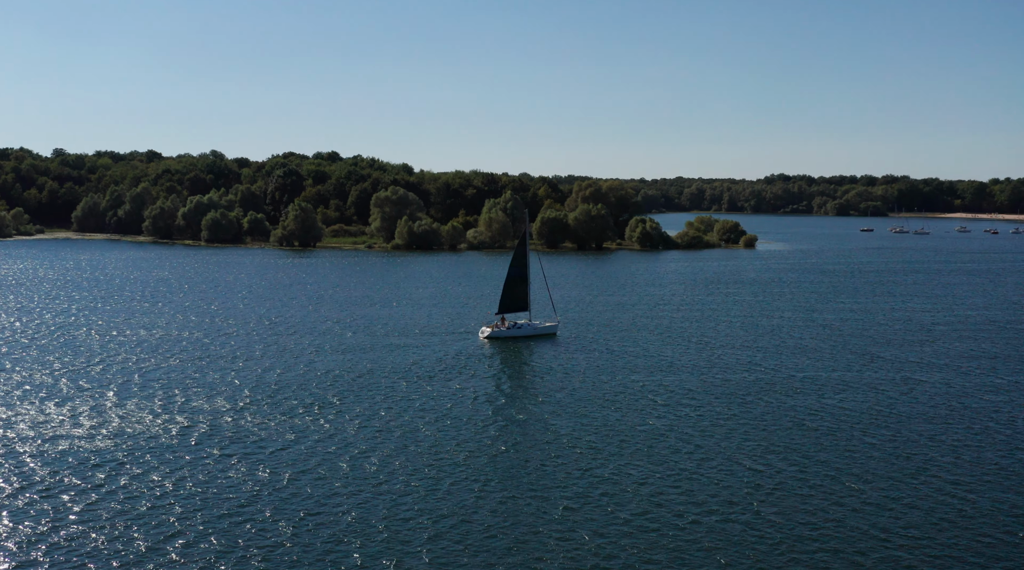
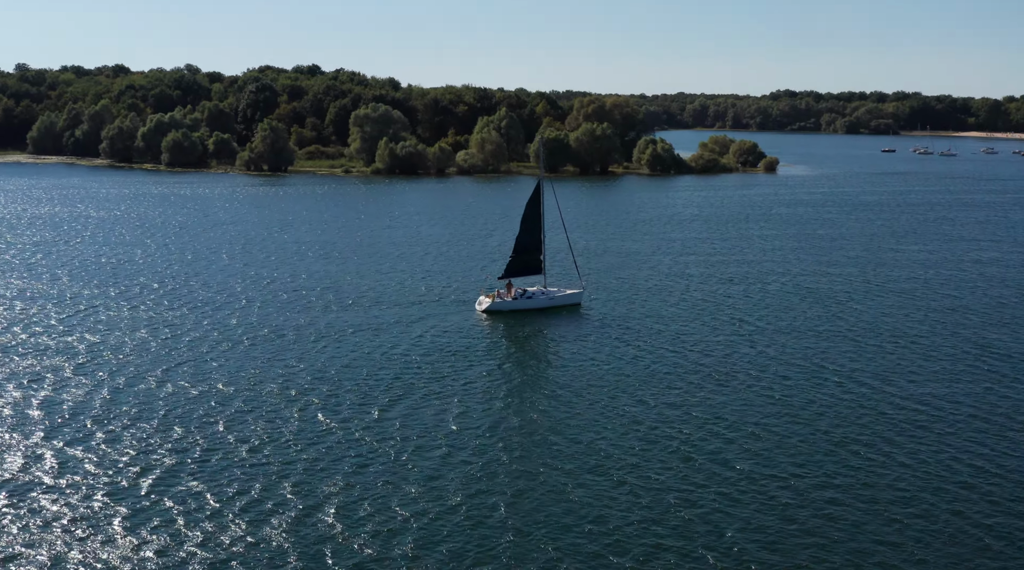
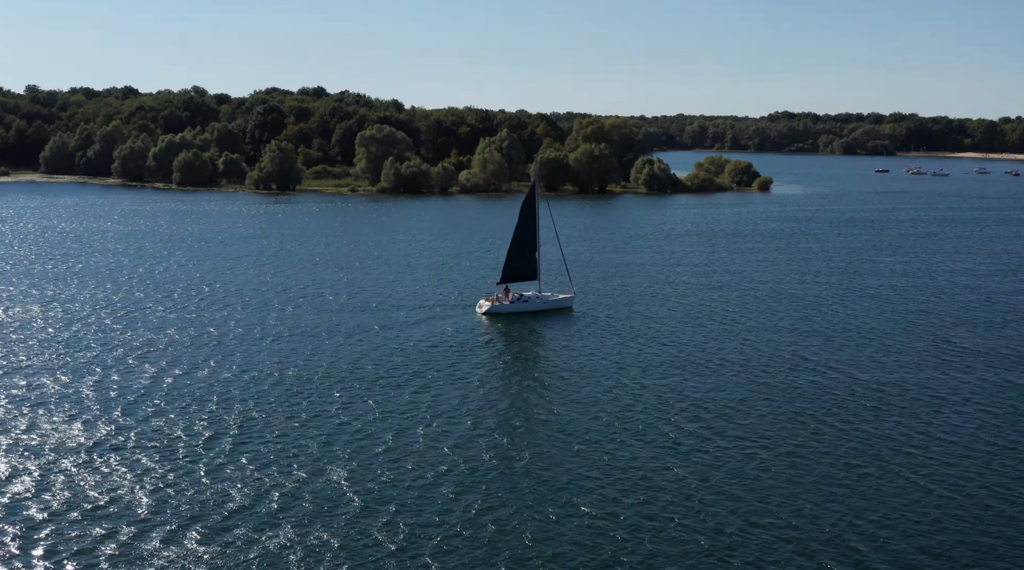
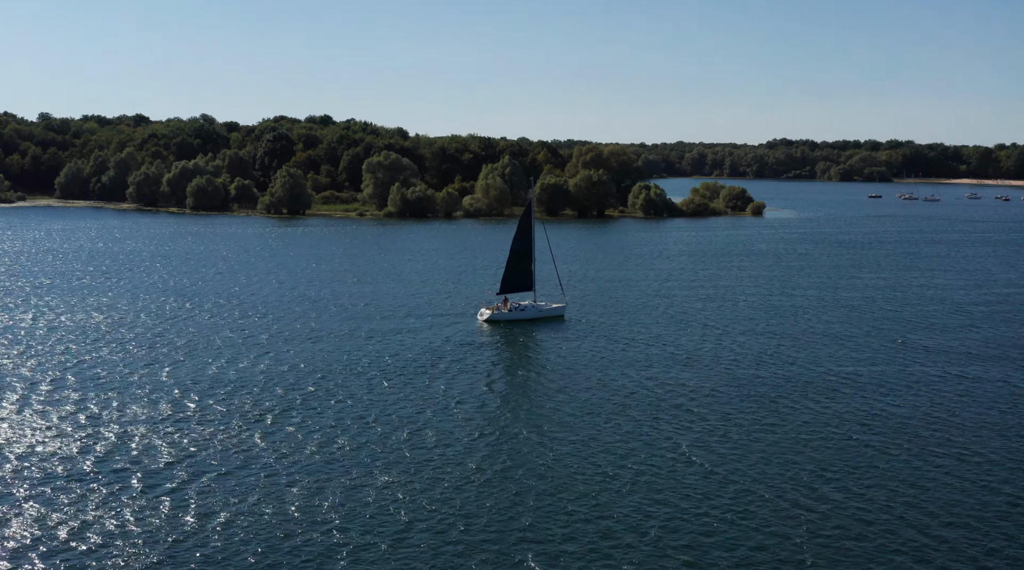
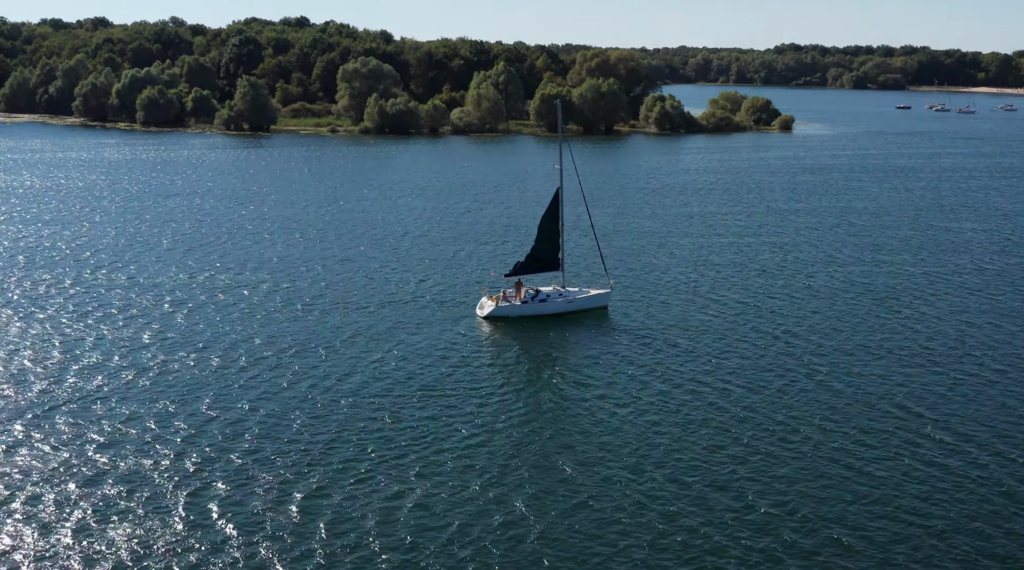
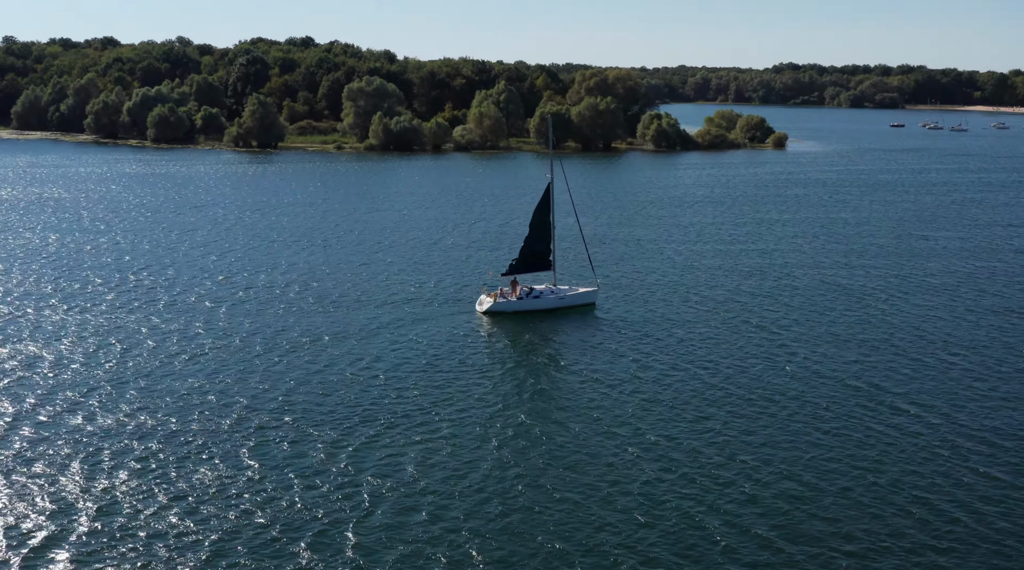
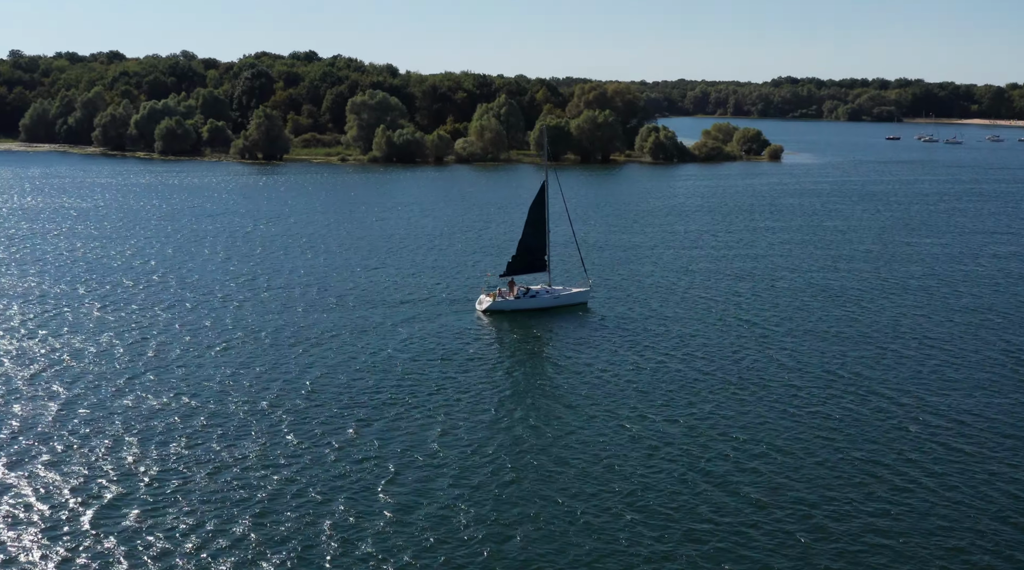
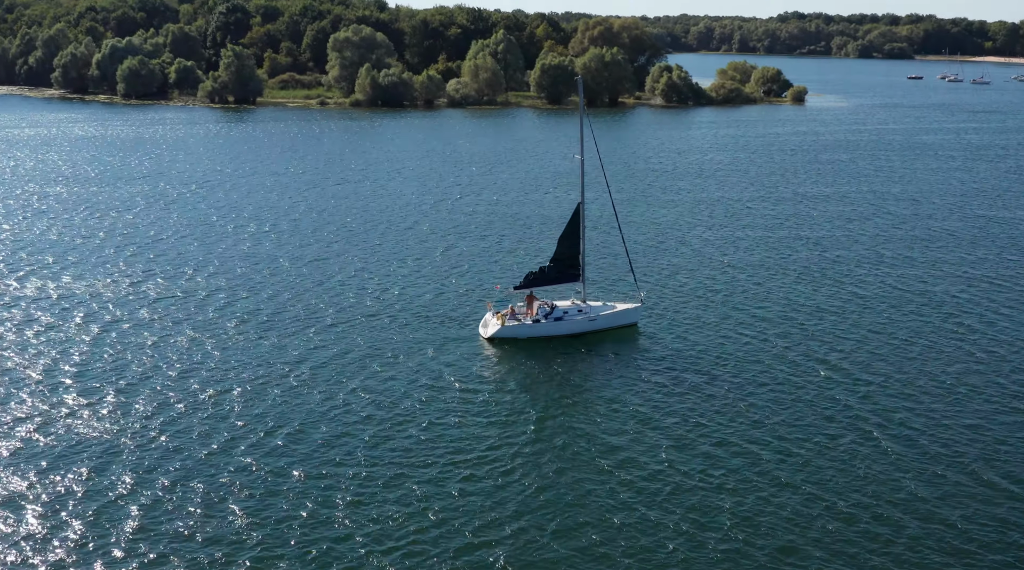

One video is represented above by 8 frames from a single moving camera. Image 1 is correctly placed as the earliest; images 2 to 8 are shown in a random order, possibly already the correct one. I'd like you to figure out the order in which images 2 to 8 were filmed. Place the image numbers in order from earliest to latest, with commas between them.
4, 3, 2, 7, 6, 5, 8
